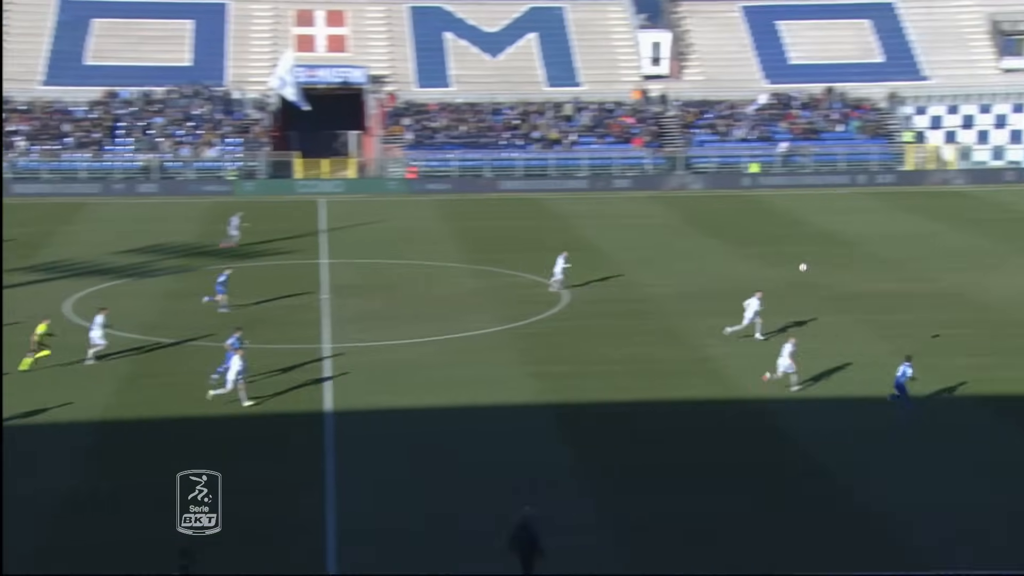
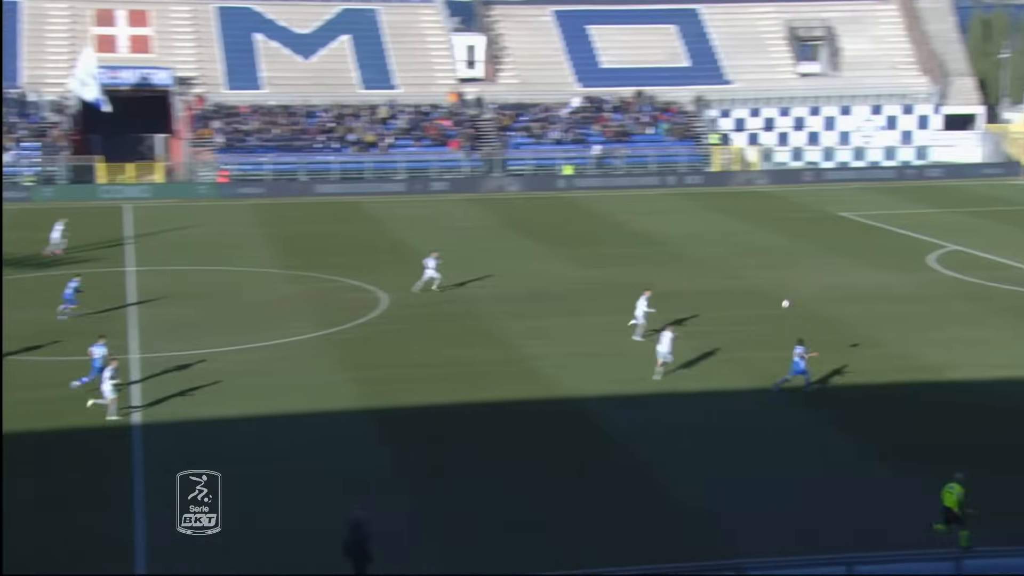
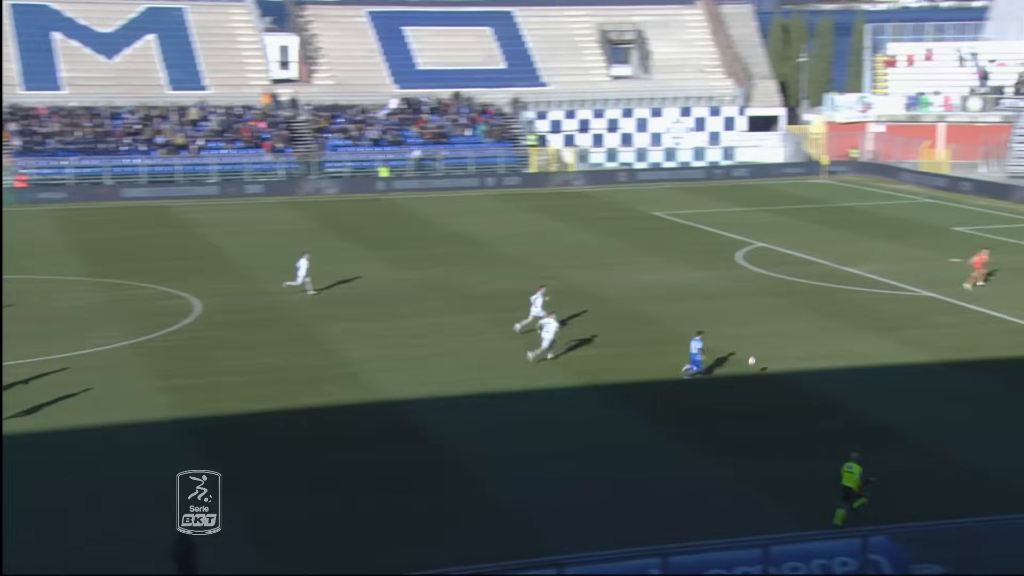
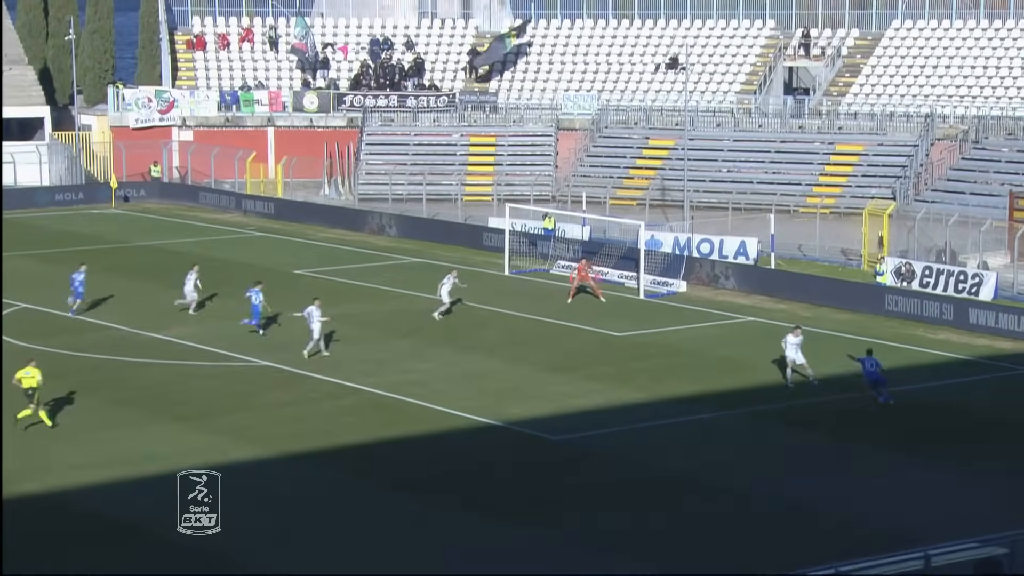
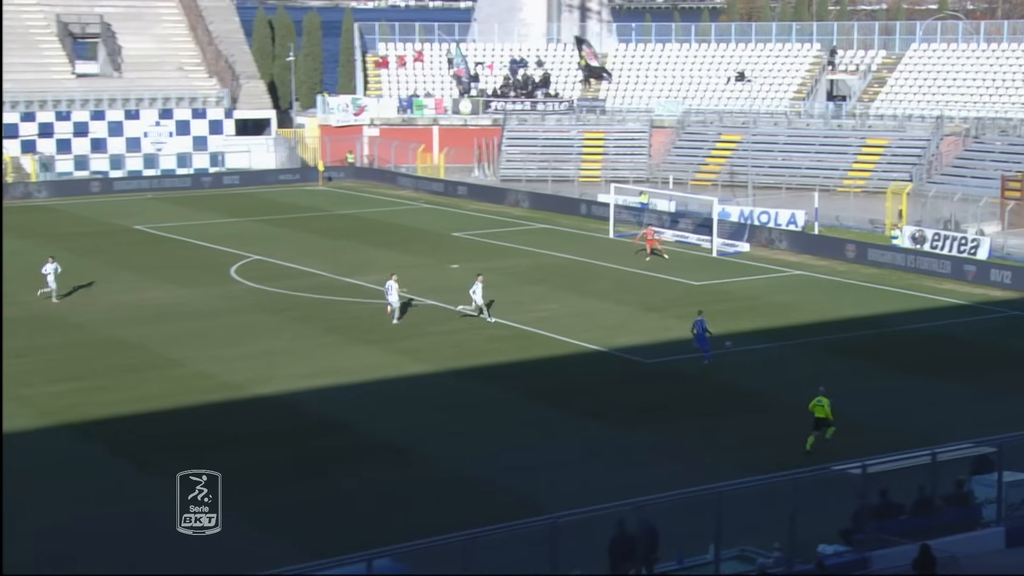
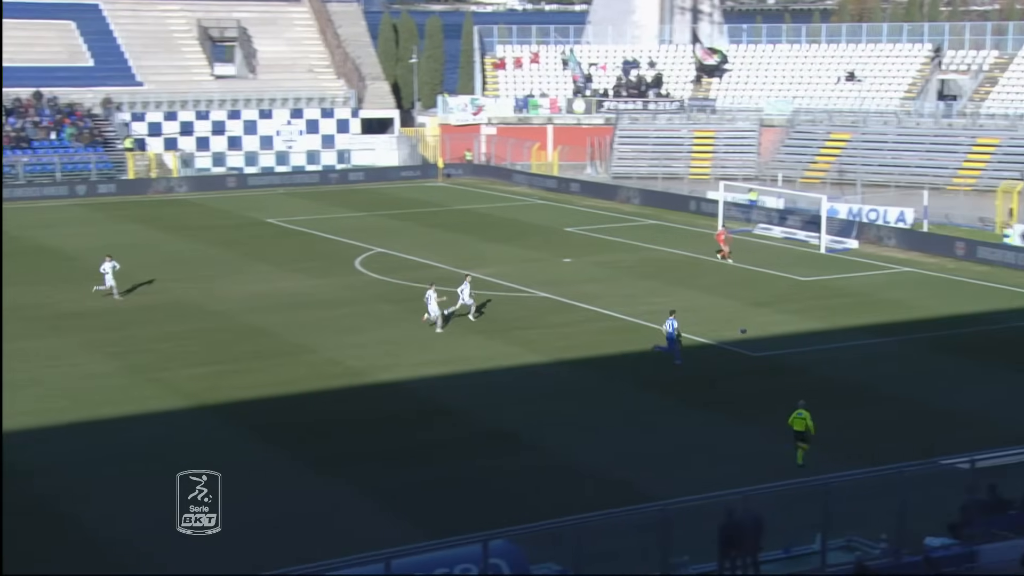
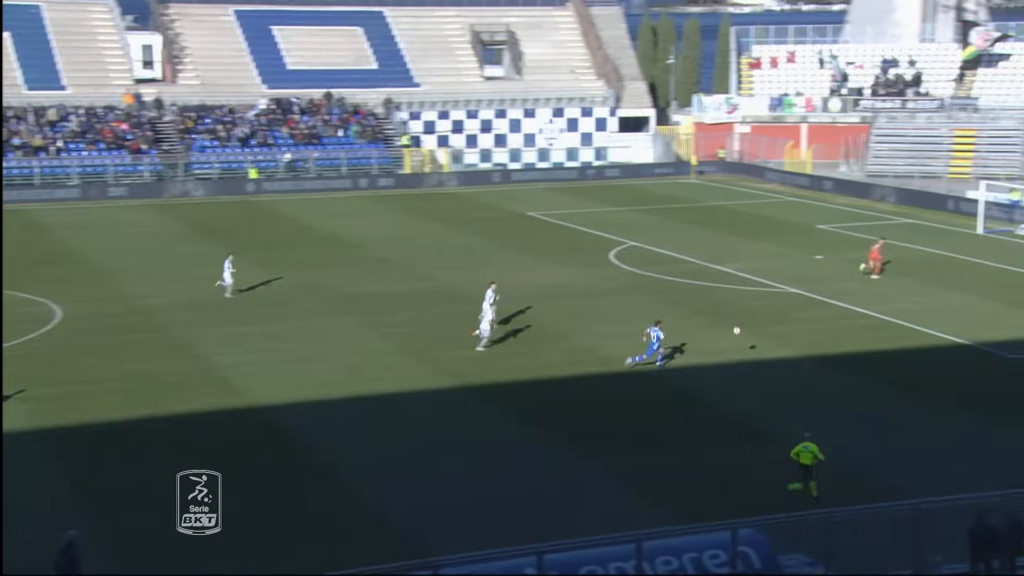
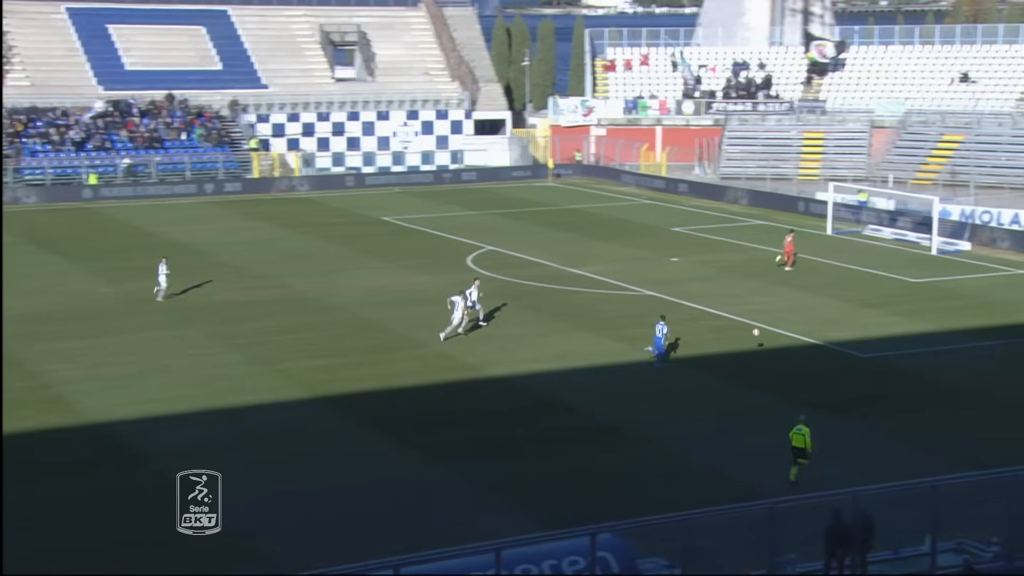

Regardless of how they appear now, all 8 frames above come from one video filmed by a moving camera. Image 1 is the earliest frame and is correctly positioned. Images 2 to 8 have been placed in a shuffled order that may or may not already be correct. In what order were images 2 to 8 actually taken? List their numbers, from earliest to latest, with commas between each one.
2, 3, 7, 8, 6, 5, 4
